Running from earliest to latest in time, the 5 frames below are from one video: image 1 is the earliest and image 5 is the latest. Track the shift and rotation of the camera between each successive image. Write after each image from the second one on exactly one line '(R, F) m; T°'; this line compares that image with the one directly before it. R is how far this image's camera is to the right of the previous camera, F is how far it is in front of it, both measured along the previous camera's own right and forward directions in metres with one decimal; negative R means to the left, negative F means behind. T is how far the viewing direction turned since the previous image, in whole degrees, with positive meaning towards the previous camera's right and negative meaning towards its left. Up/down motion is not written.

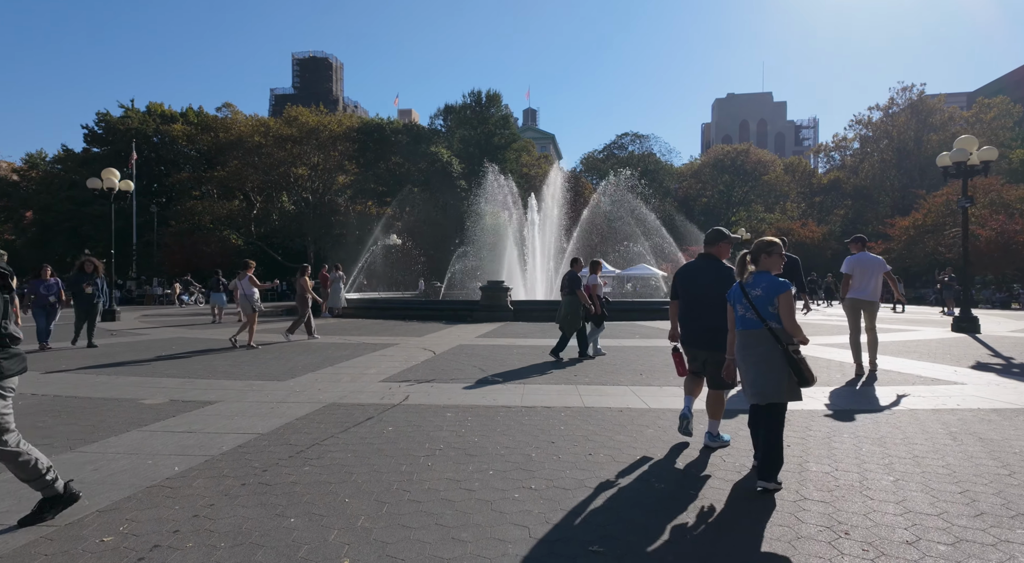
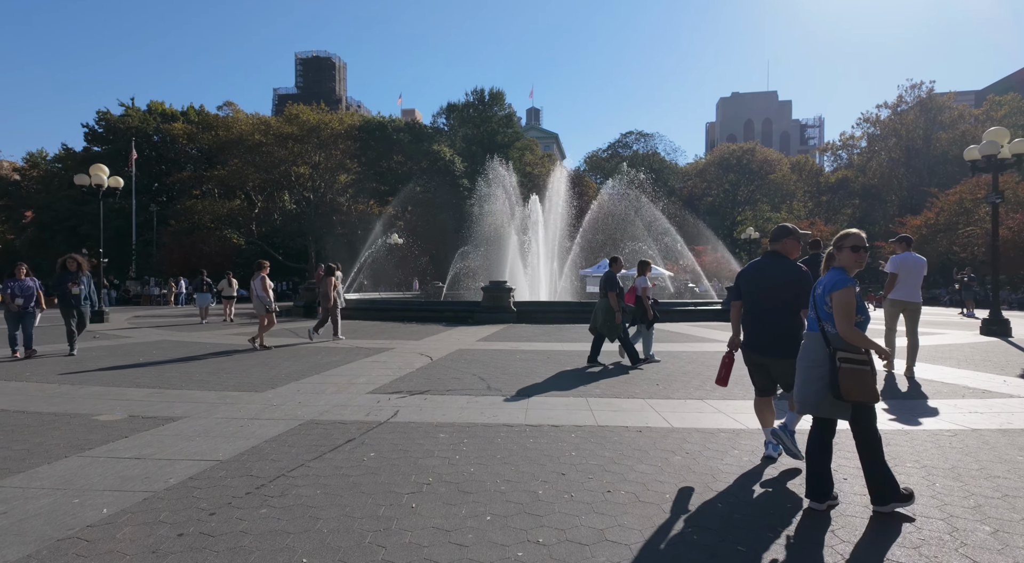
(0.0, +0.7) m; 0°
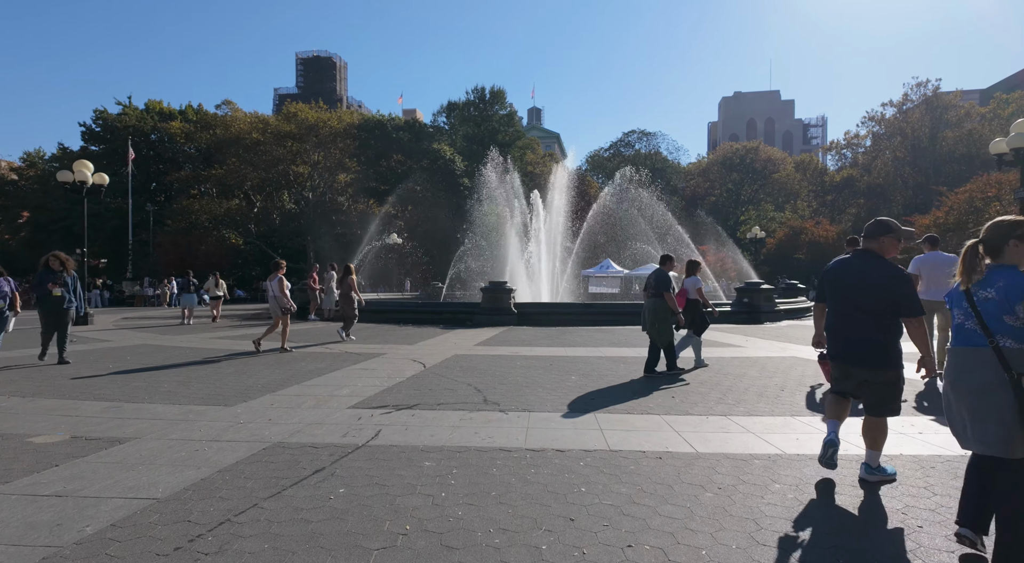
(0.0, +0.7) m; 0°
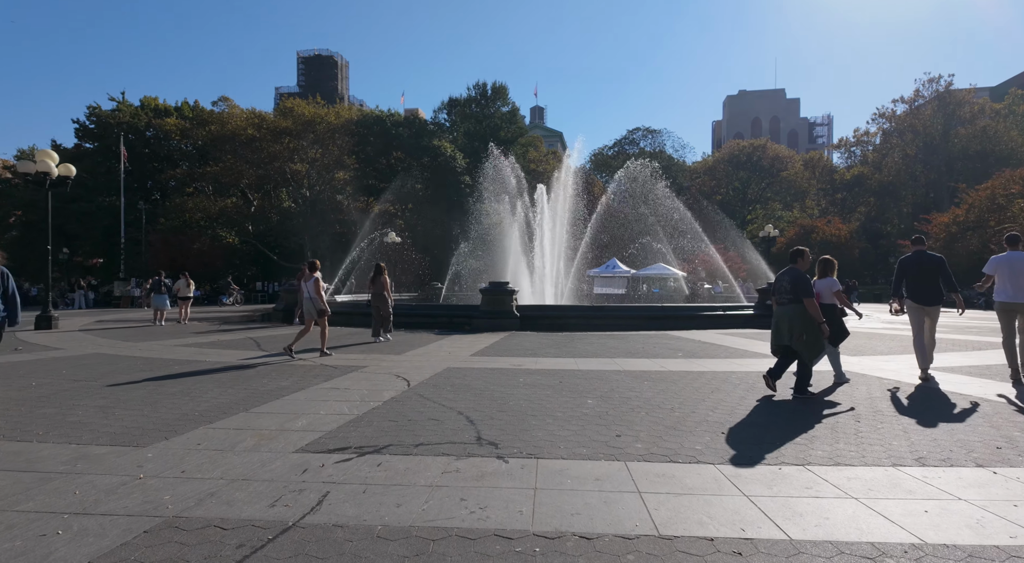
(0.0, +1.5) m; 0°
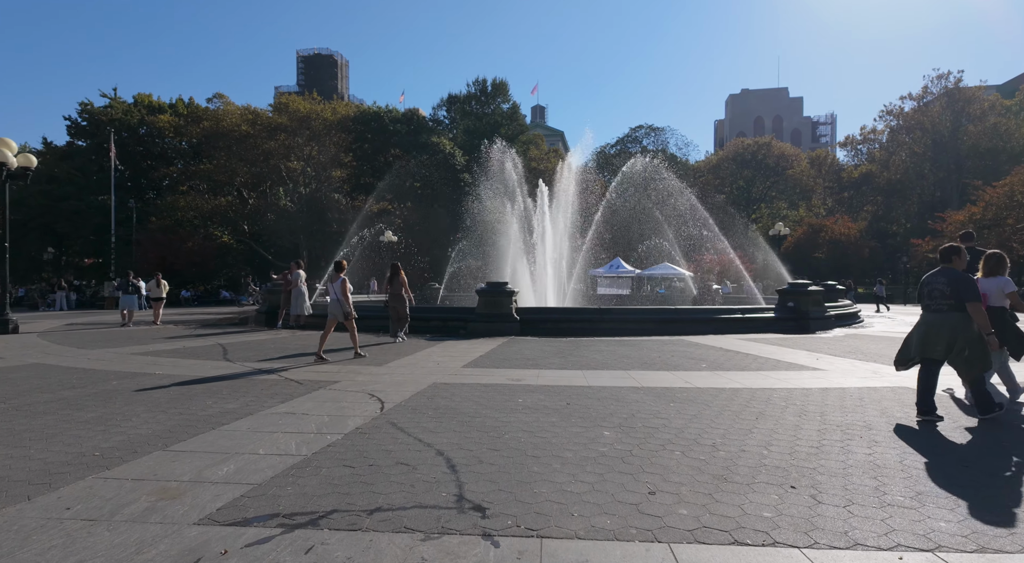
(0.0, +1.3) m; 0°
